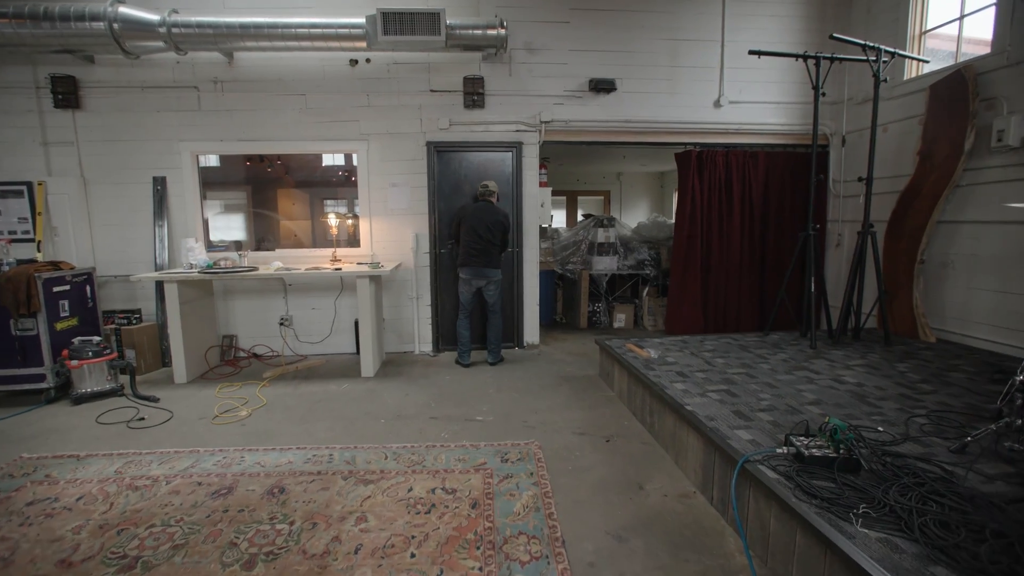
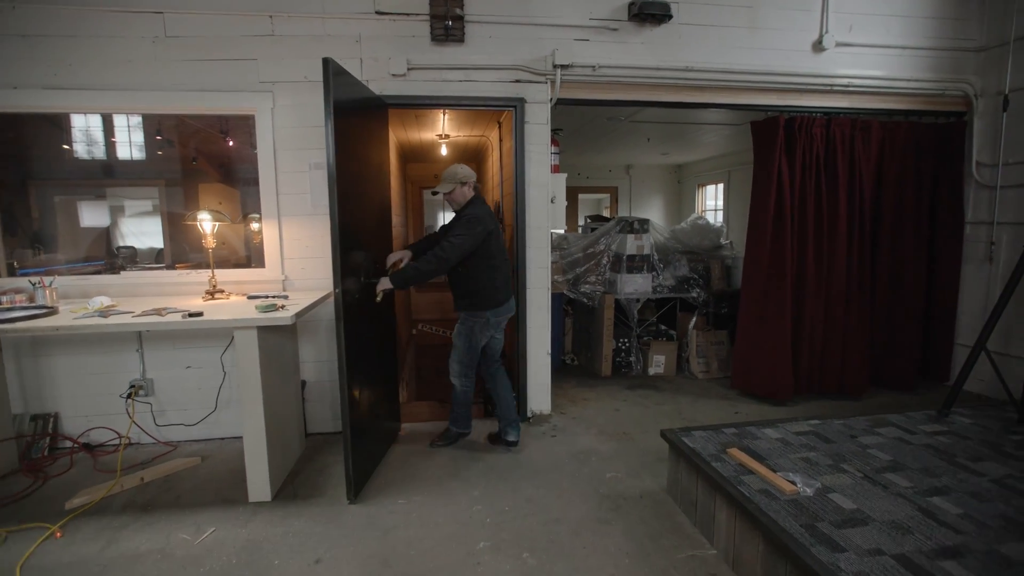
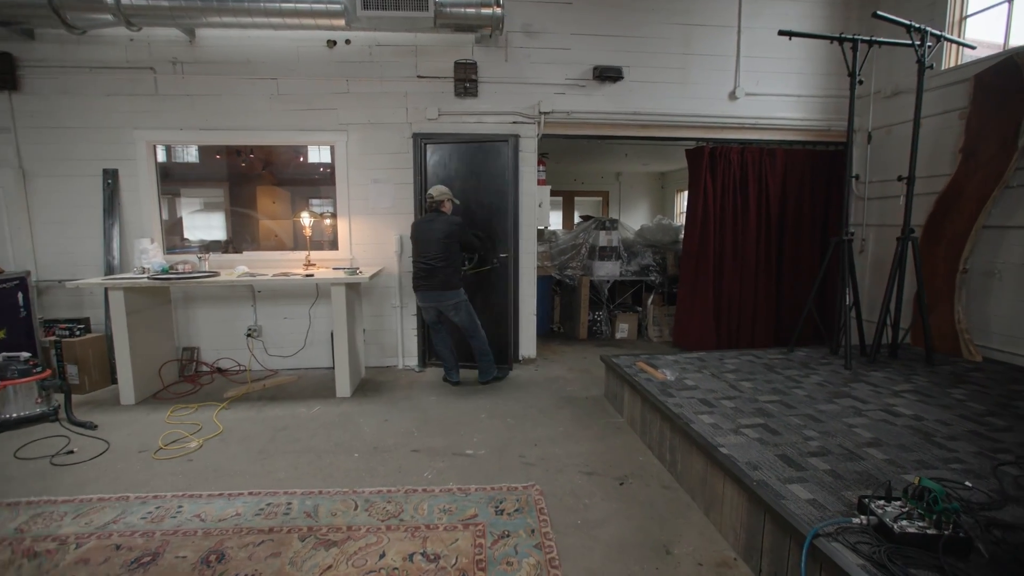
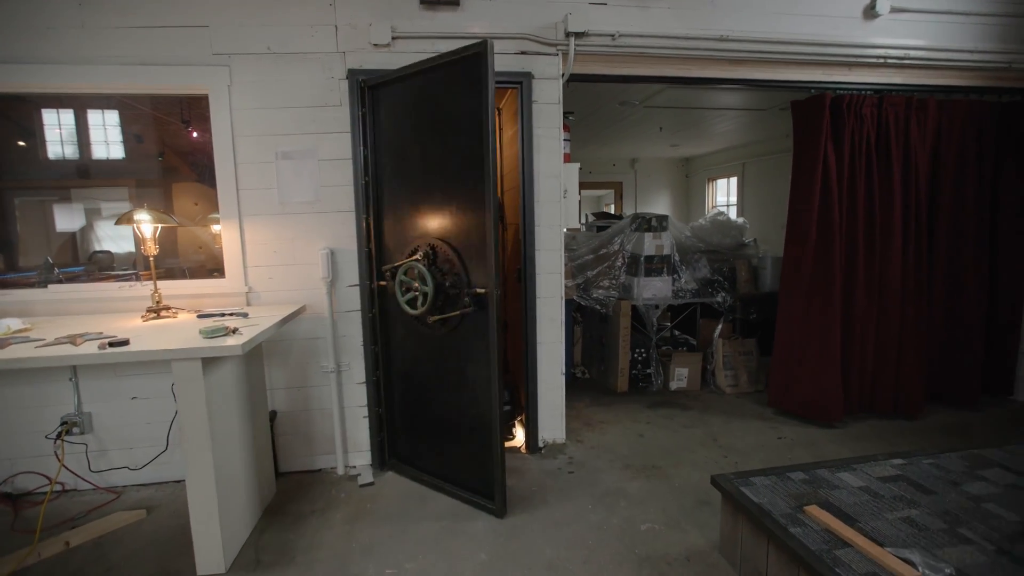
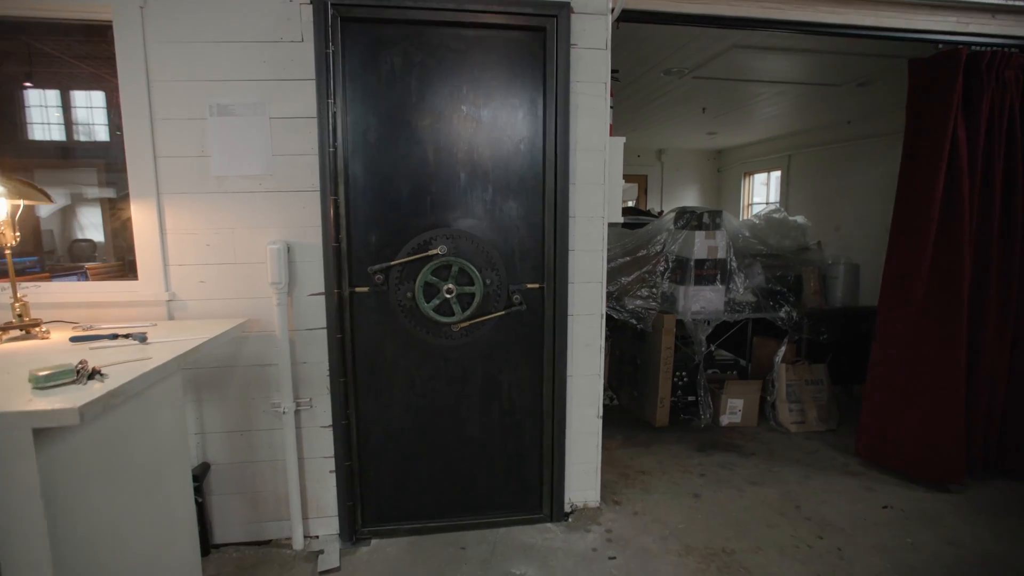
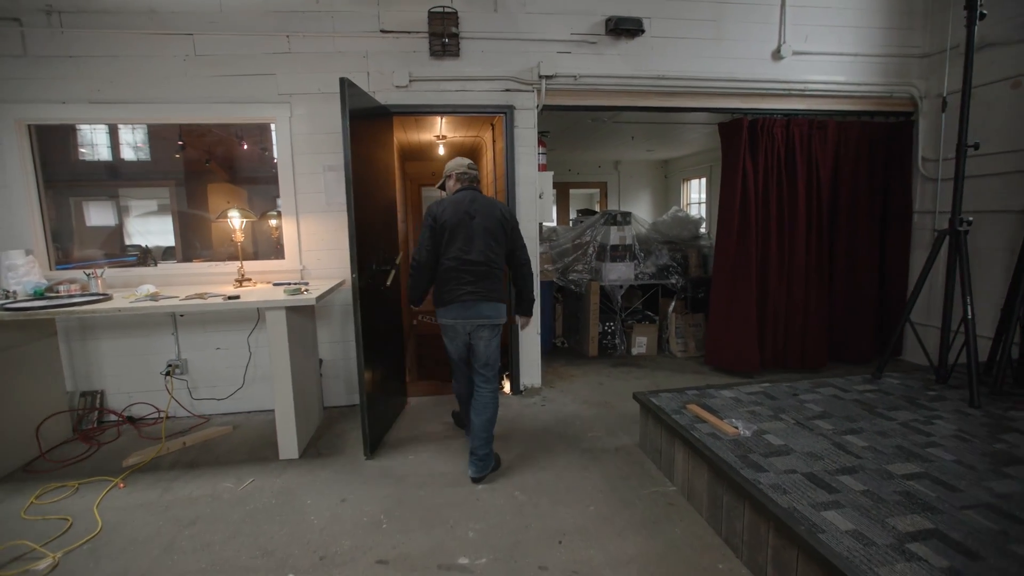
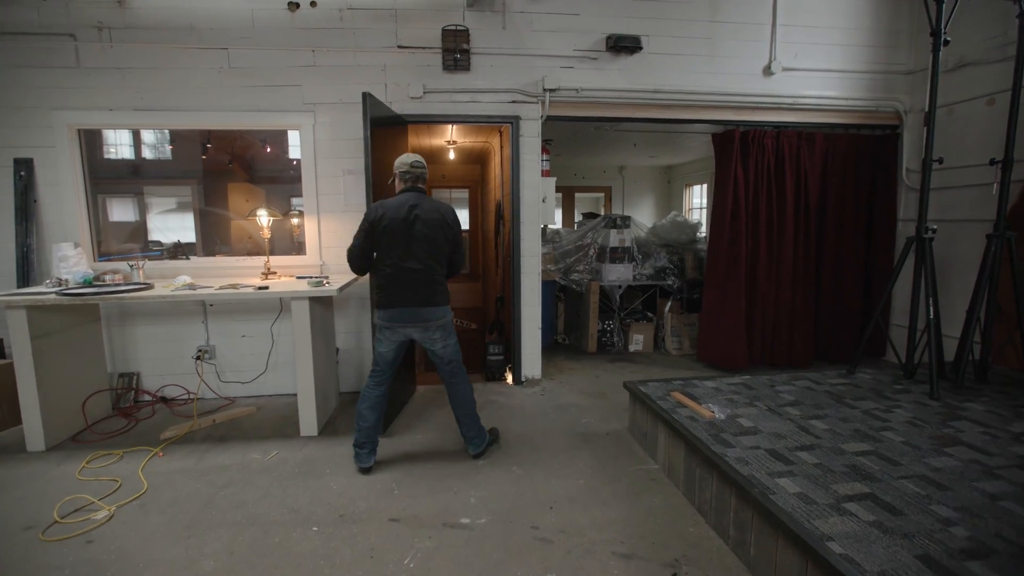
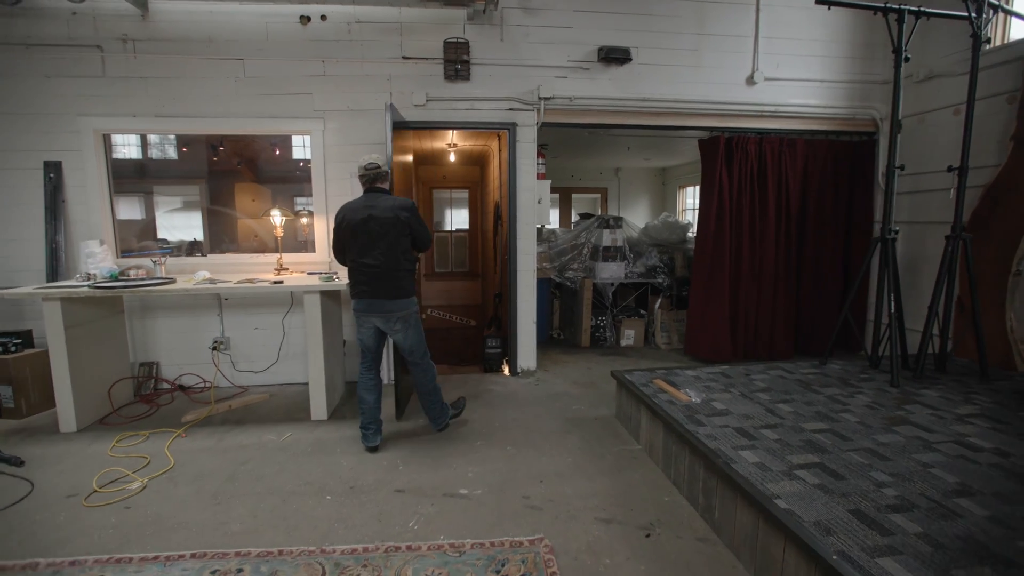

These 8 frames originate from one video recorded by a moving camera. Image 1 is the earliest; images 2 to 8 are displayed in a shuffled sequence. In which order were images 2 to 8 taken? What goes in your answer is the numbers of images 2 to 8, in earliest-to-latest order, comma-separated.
3, 8, 7, 6, 2, 4, 5
